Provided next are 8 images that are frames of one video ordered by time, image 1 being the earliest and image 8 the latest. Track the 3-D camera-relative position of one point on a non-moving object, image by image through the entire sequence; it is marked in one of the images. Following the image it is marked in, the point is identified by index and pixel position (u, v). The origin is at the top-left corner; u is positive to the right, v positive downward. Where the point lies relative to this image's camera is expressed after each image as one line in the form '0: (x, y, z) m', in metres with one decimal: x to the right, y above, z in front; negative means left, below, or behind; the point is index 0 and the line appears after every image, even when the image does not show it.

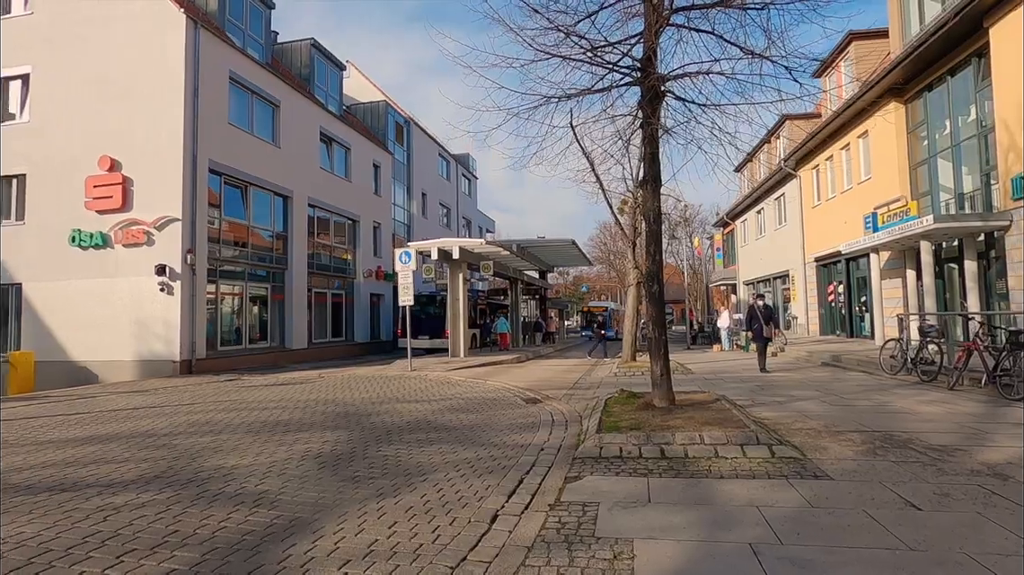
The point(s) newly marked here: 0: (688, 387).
0: (+3.6, -2.1, +11.0) m
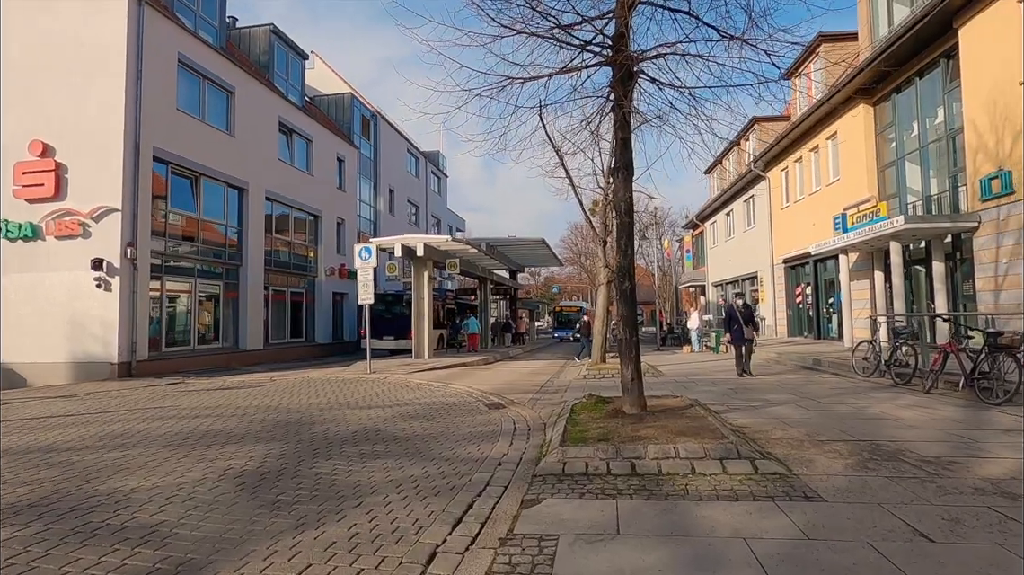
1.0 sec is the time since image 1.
0: (+2.9, -2.0, +10.4) m
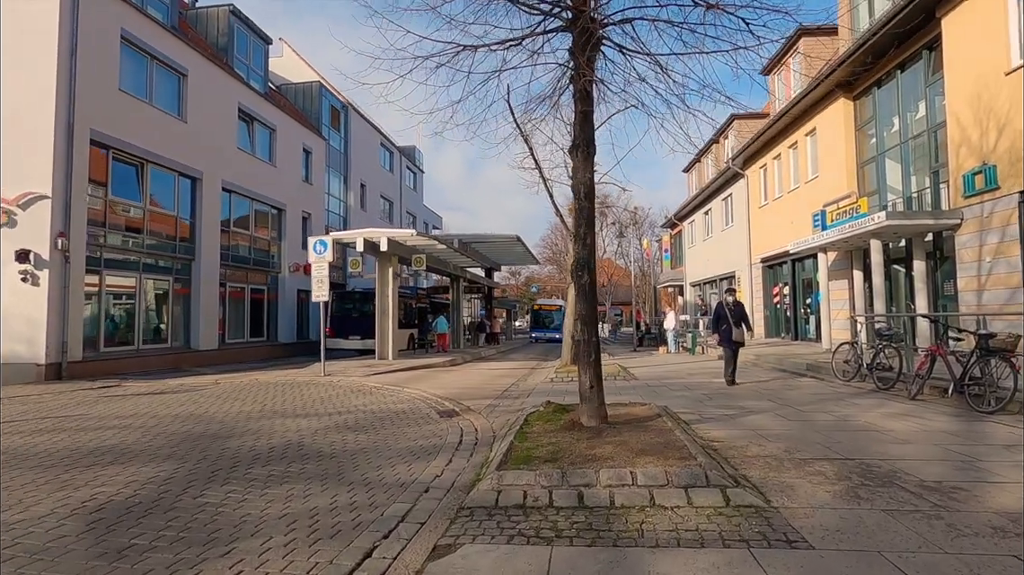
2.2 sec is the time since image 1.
0: (+2.1, -2.0, +9.6) m
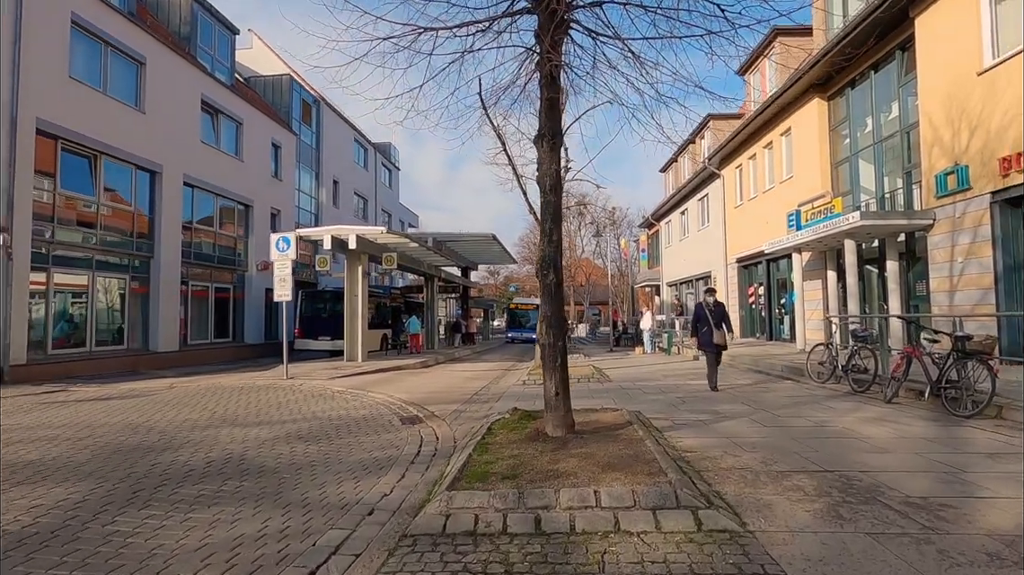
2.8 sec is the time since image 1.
0: (+1.5, -2.0, +9.3) m
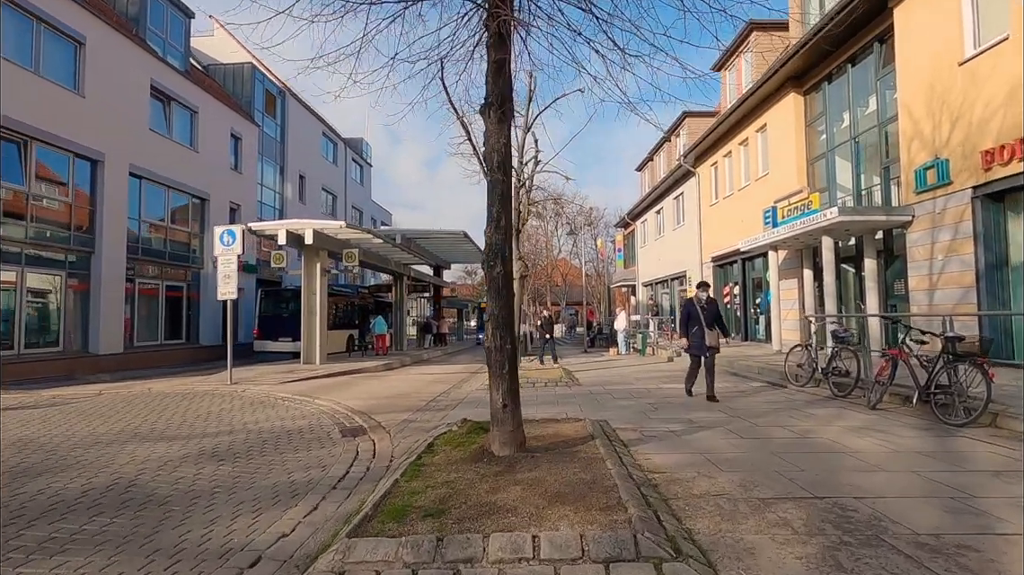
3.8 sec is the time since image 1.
0: (+0.8, -1.9, +8.5) m
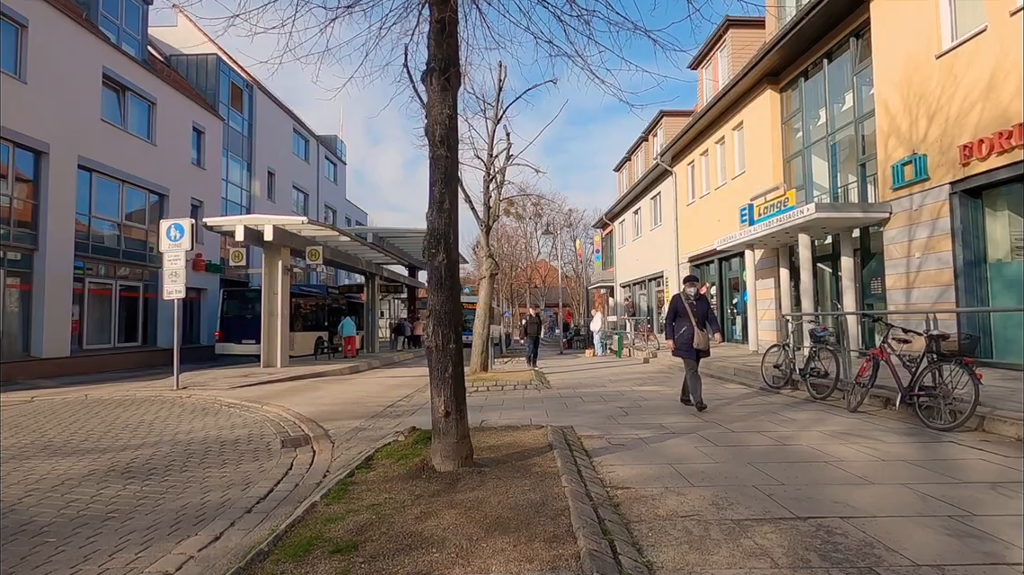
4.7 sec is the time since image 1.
0: (+0.3, -1.9, +7.9) m
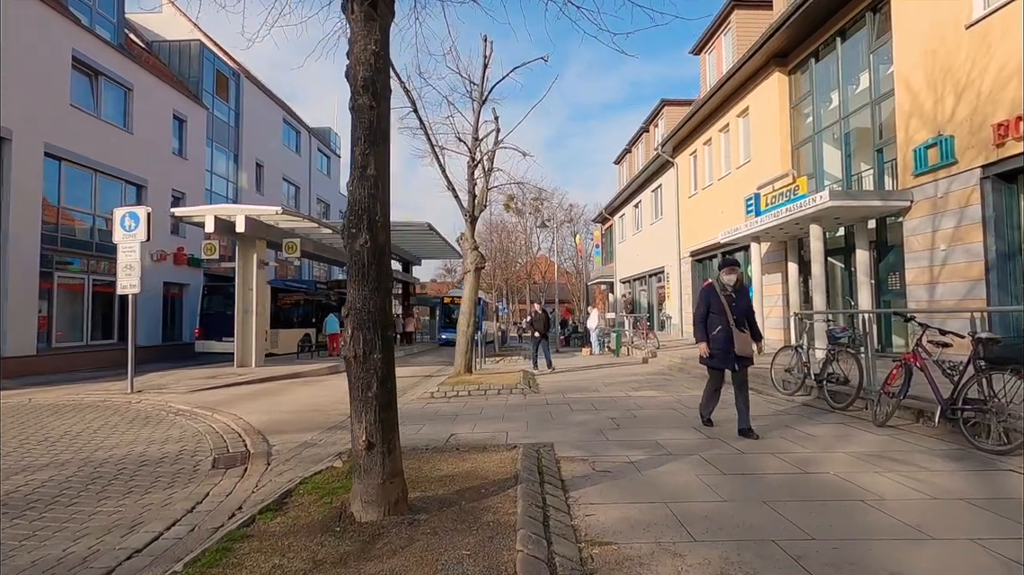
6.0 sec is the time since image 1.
0: (-0.1, -1.8, +6.9) m
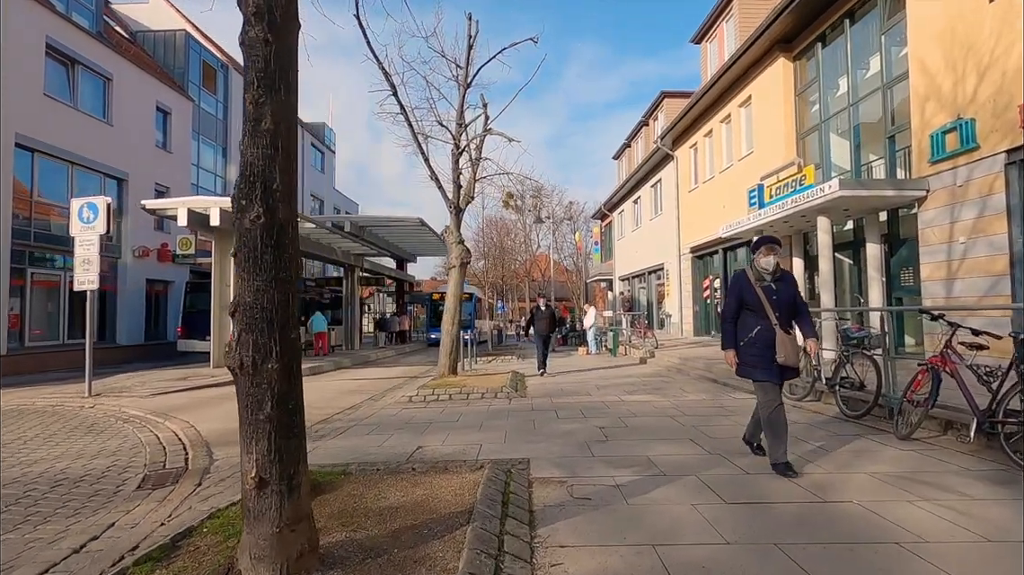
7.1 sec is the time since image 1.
0: (-0.3, -1.7, +6.2) m
